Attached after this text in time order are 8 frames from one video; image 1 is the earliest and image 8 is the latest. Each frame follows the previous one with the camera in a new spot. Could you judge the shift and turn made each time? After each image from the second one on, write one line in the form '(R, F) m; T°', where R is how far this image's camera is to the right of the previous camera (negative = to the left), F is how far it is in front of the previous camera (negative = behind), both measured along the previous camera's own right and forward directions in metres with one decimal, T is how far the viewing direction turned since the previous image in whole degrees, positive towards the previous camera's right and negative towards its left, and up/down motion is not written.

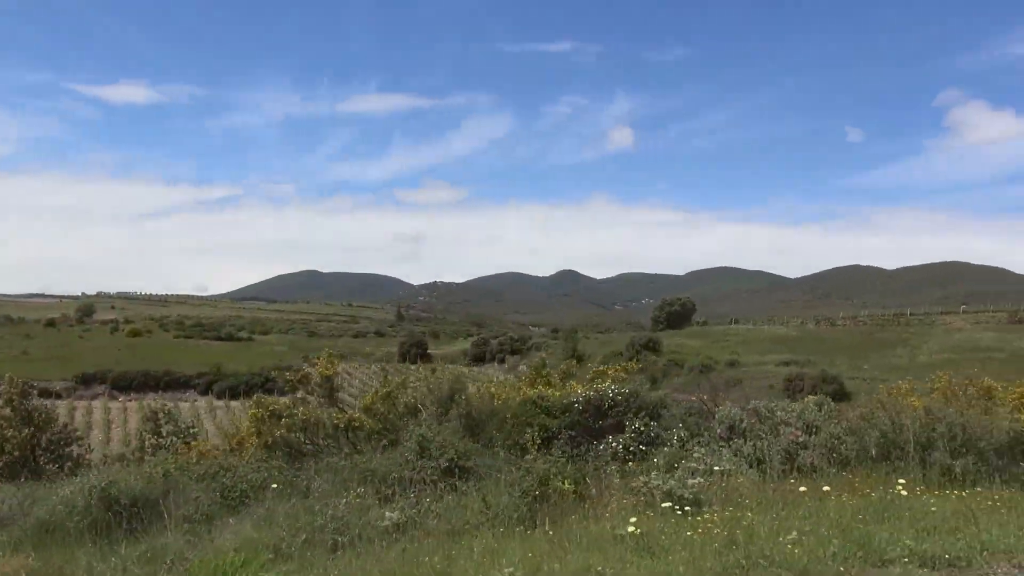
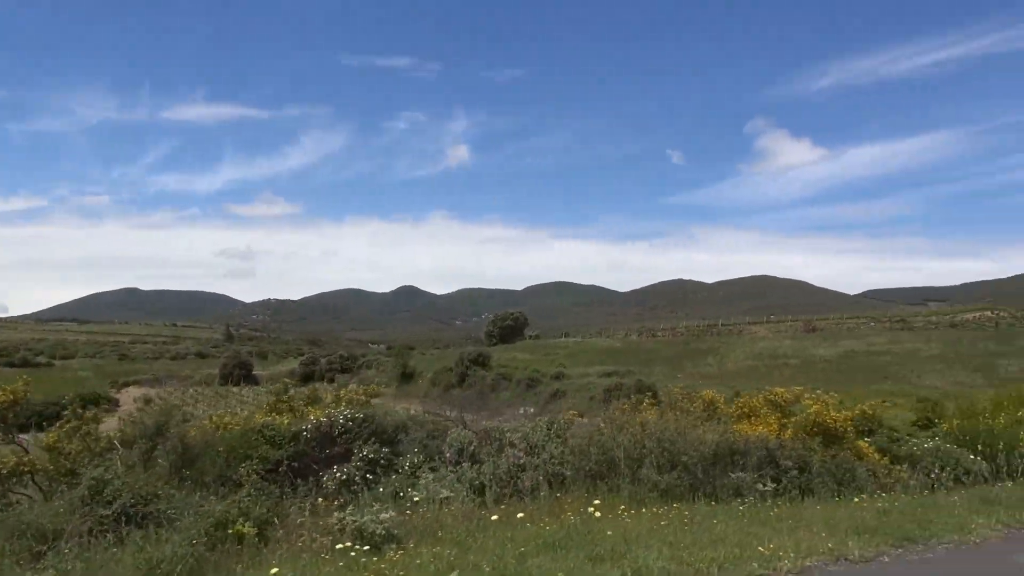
(+1.6, +0.5) m; +12°
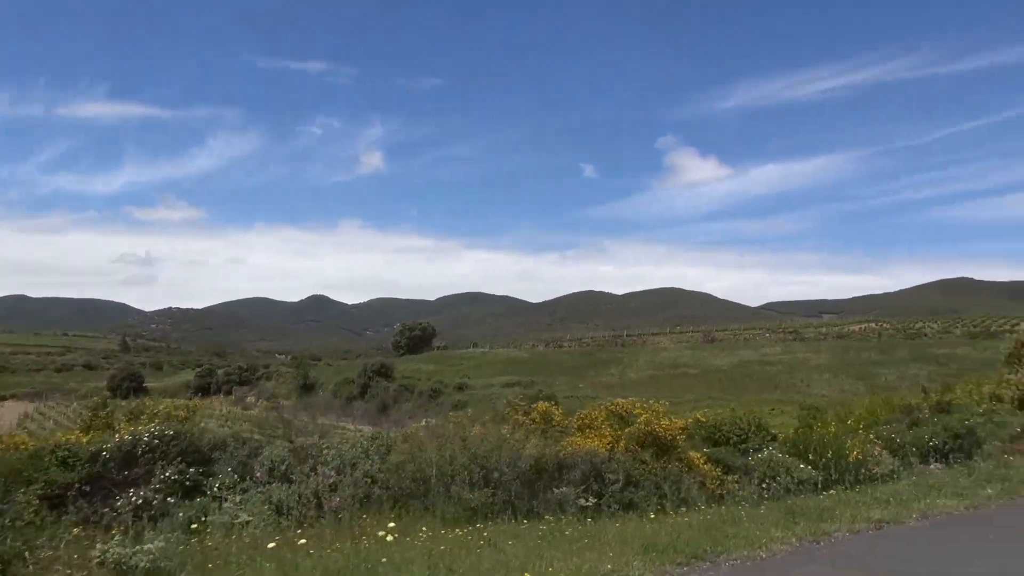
(+1.1, +0.4) m; +6°
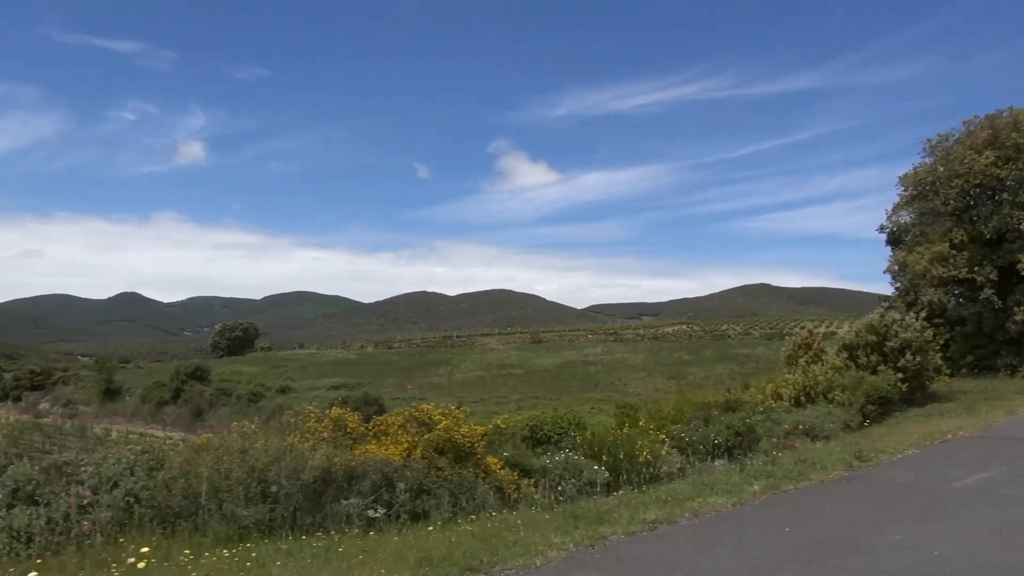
(+0.5, +0.2) m; +12°
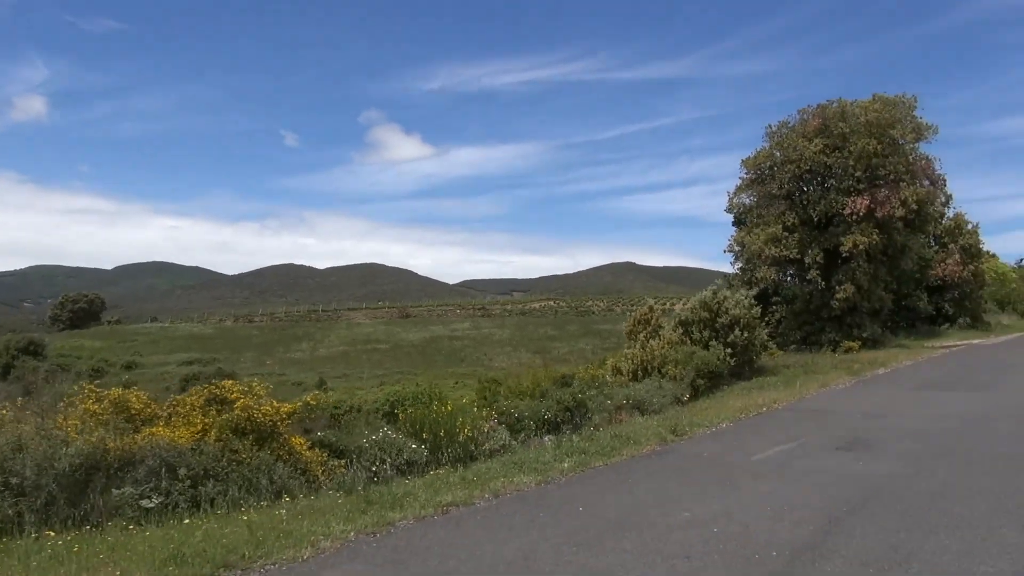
(+0.7, +0.5) m; +9°
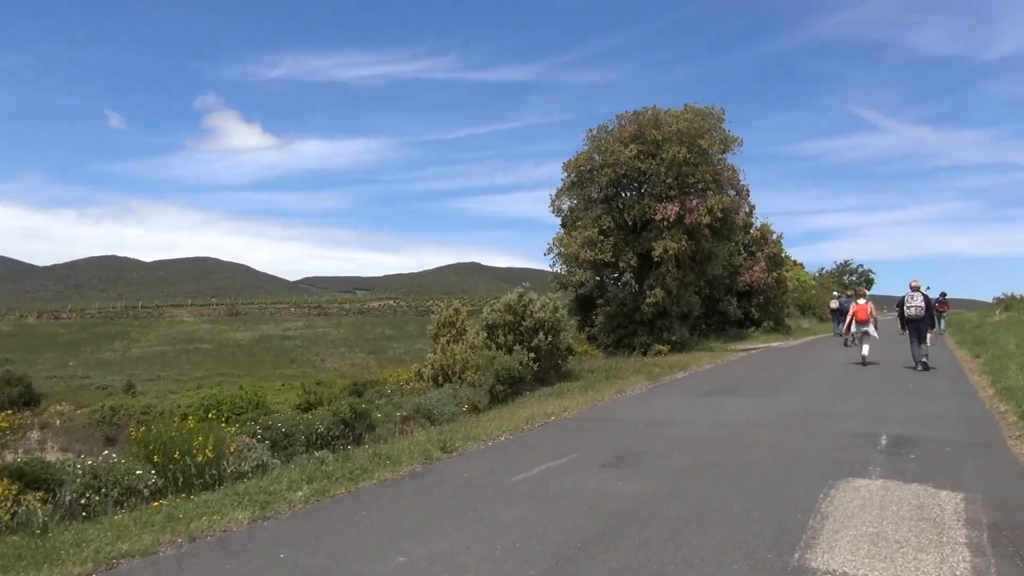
(+1.1, +0.9) m; +11°
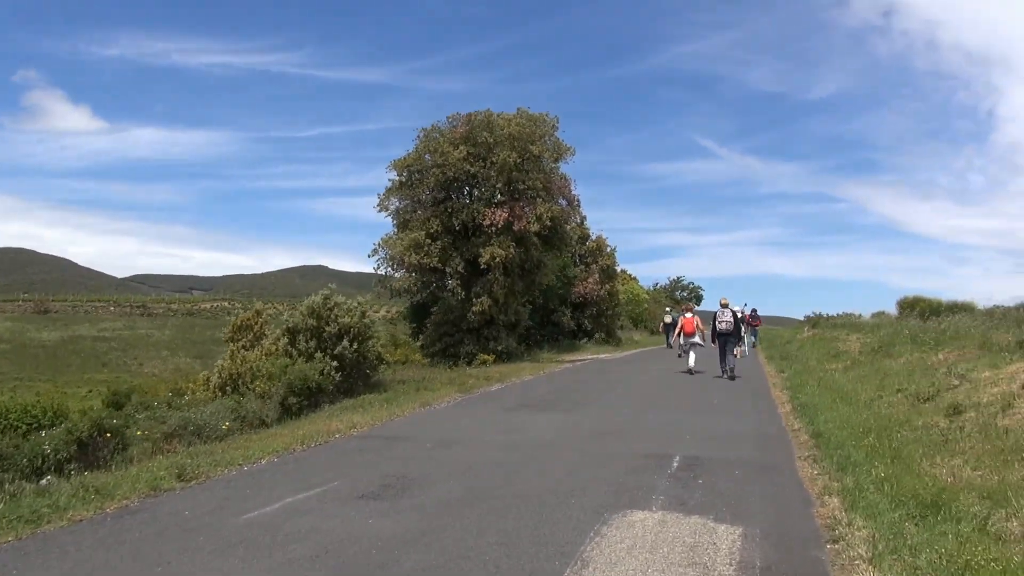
(+0.9, +1.1) m; +11°
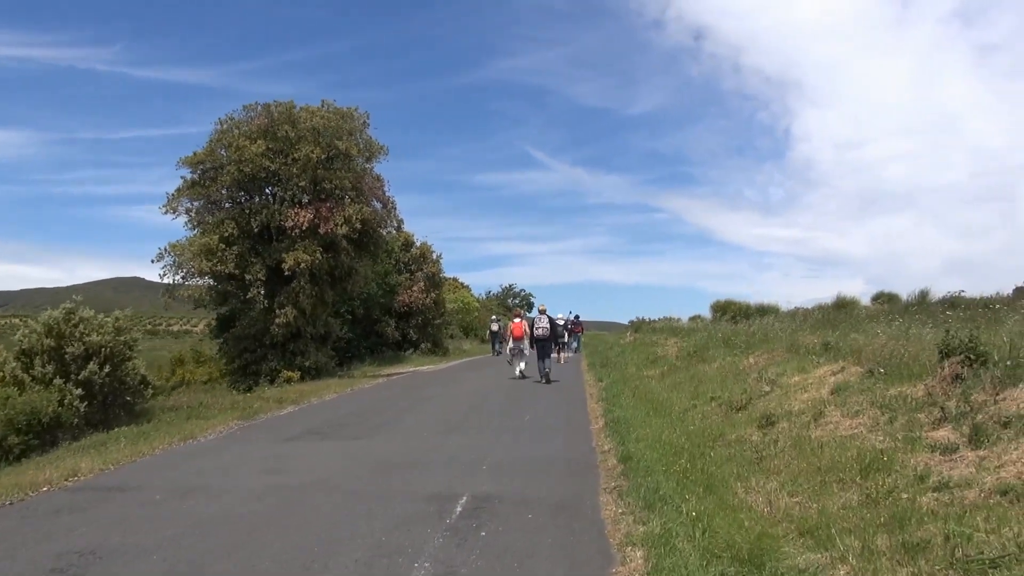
(+0.8, +1.6) m; +12°
